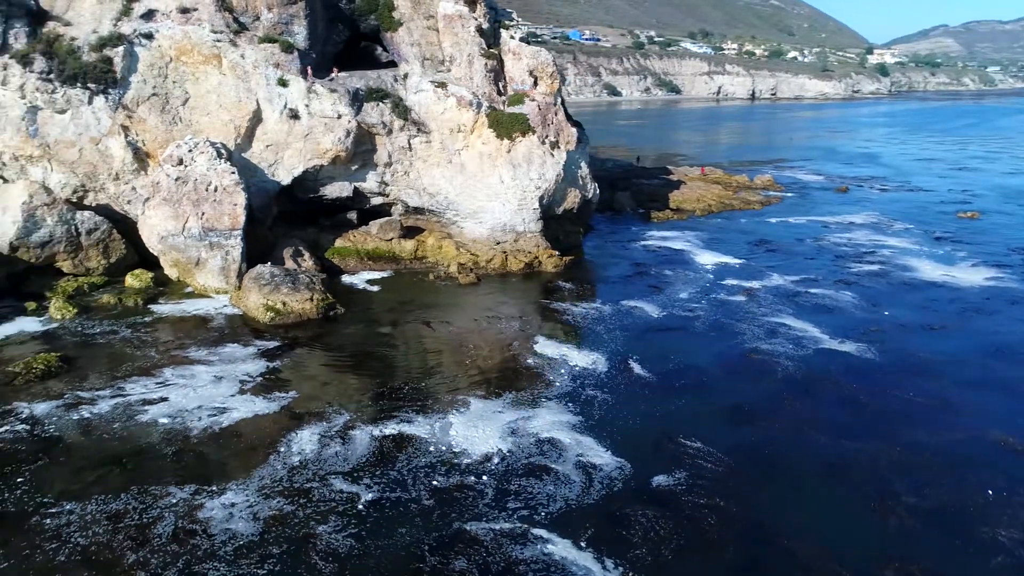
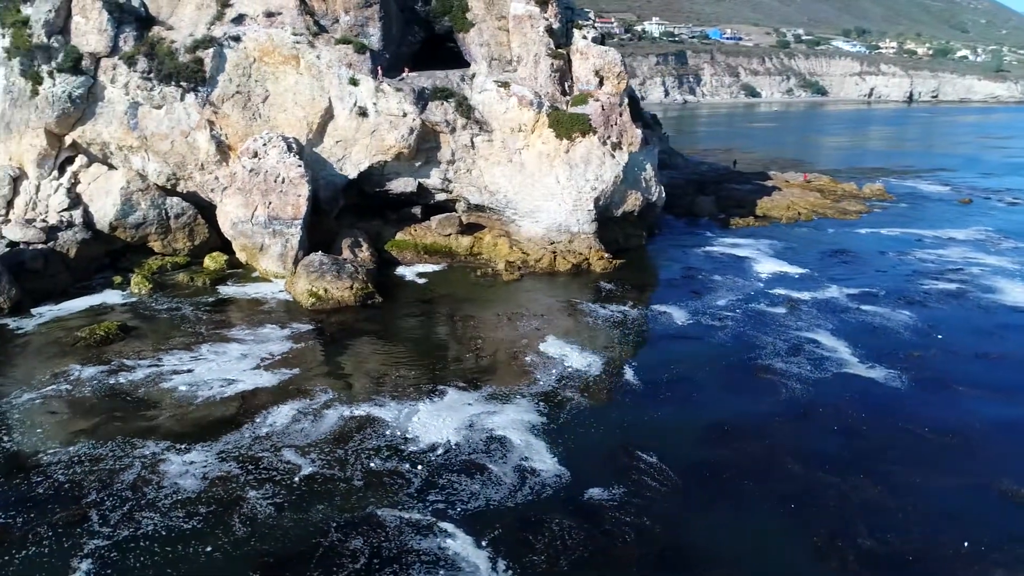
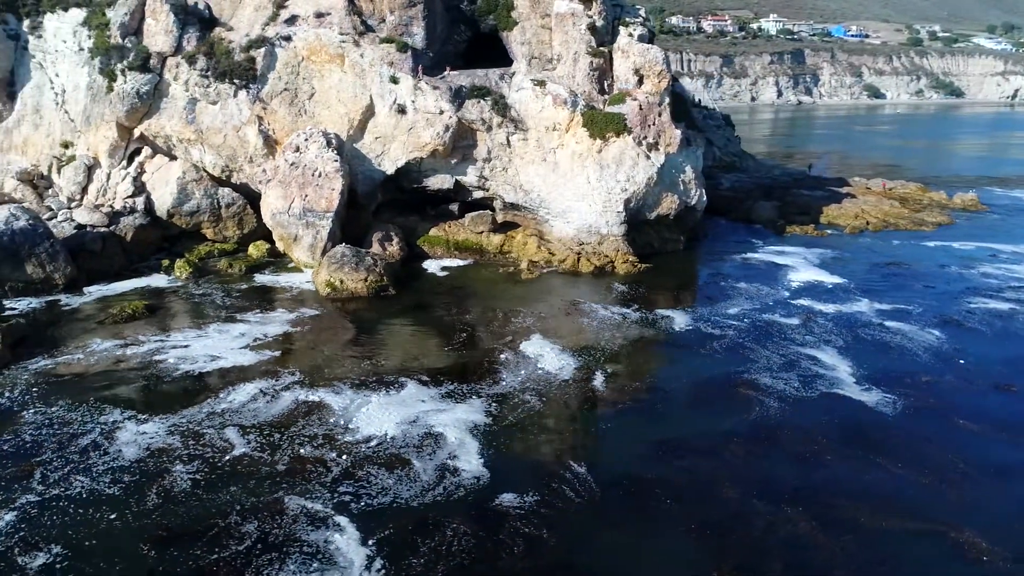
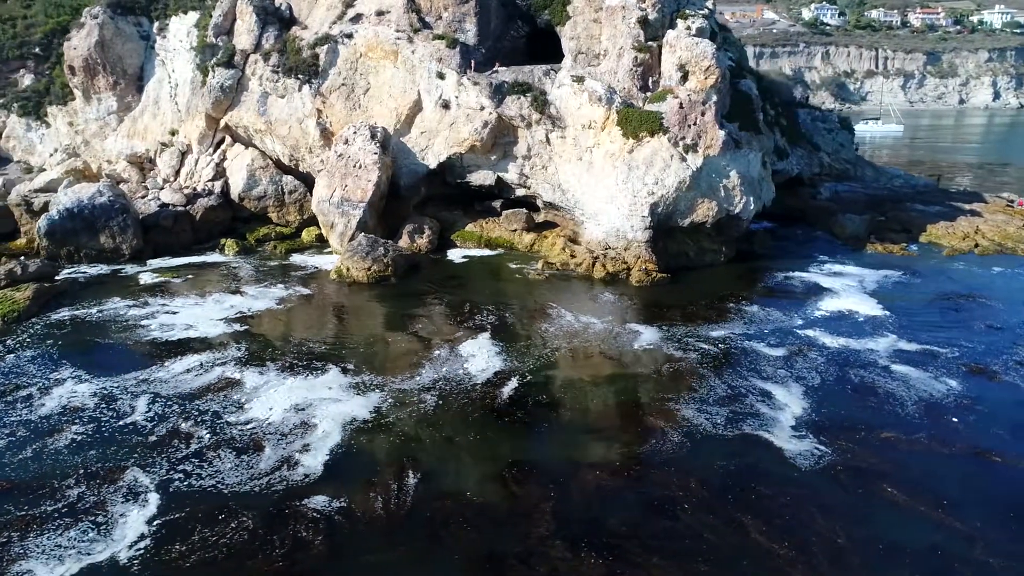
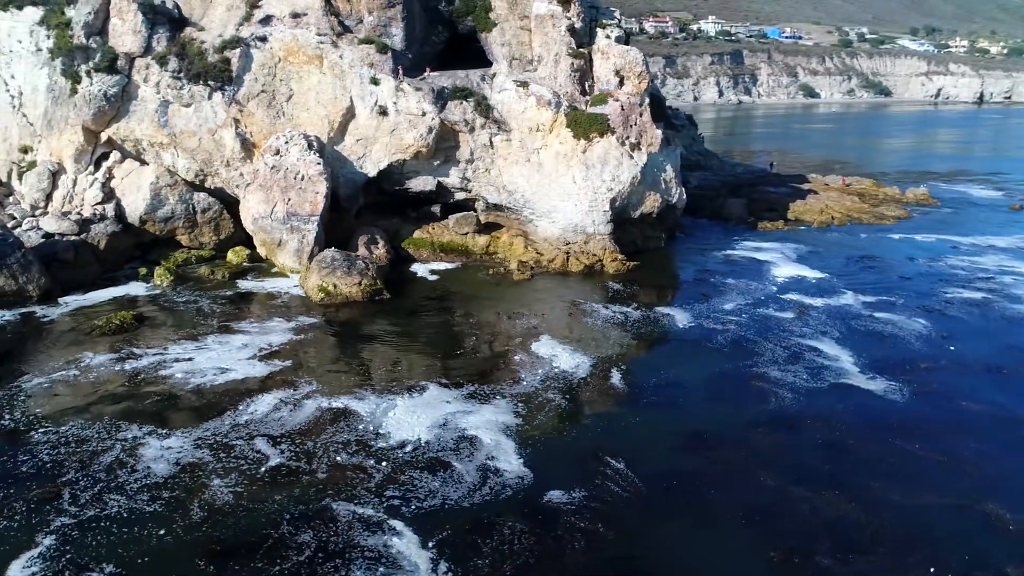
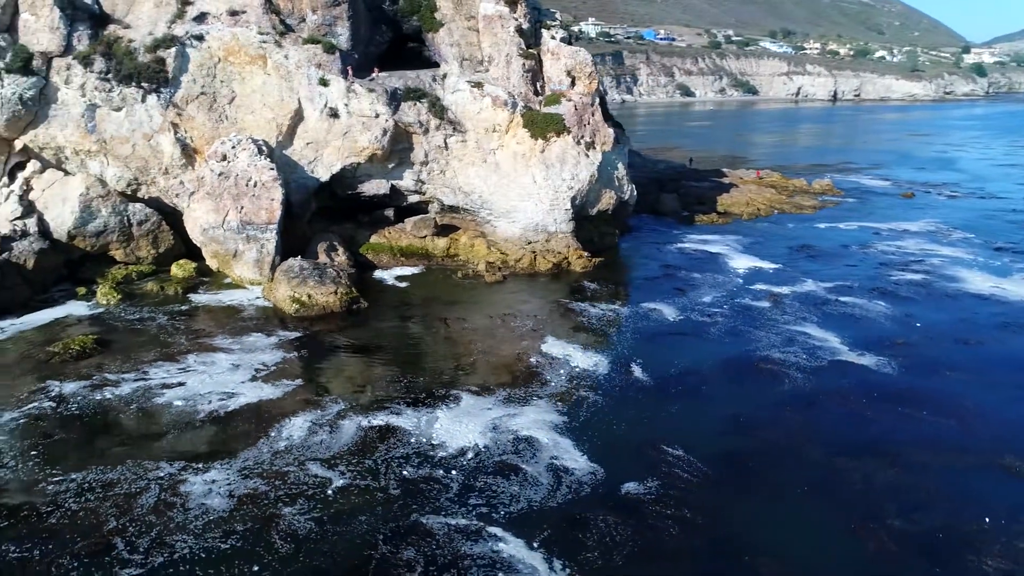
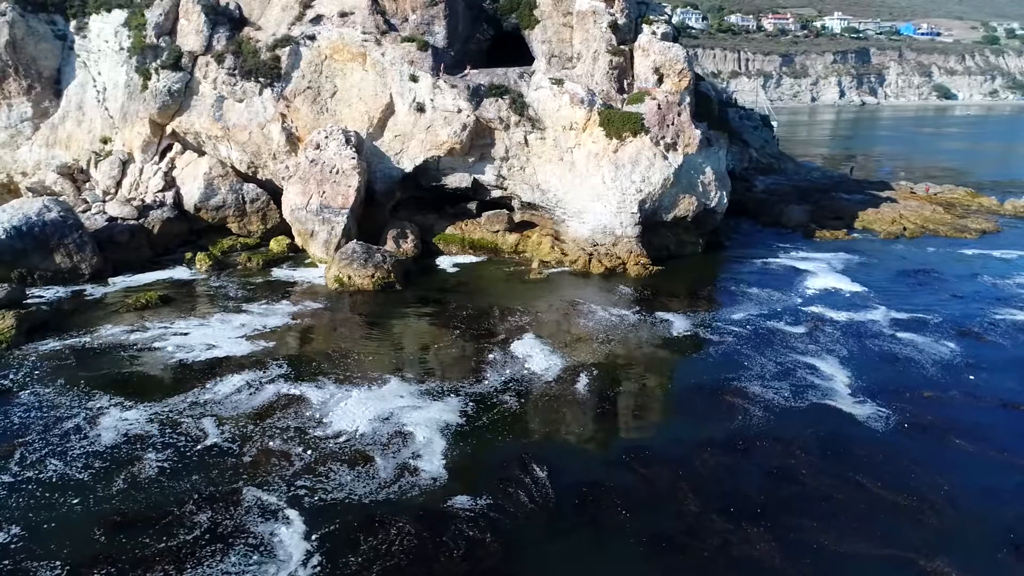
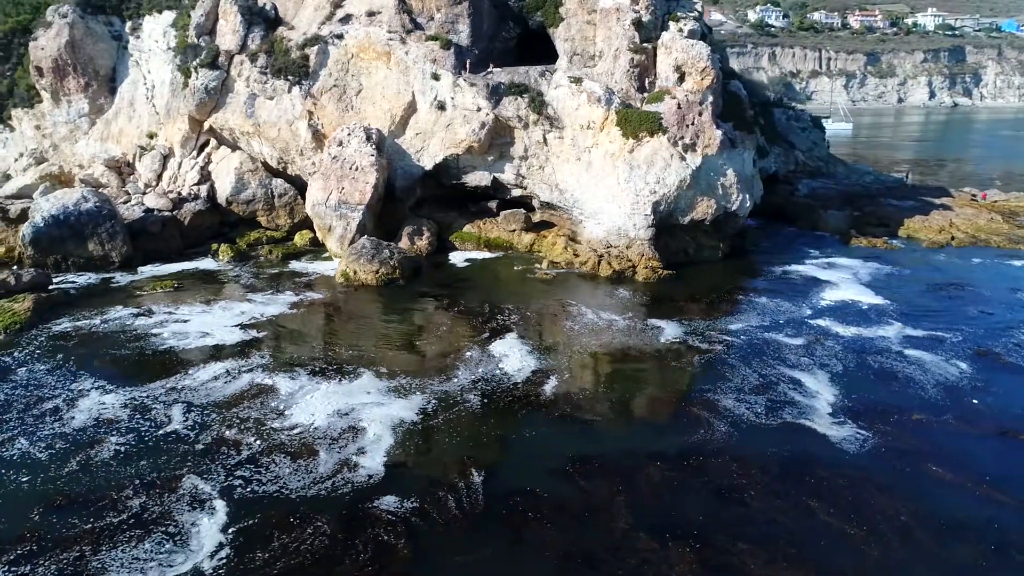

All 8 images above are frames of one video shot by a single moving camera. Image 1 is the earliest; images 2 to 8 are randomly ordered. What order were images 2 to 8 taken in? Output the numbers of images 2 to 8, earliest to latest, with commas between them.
6, 2, 5, 3, 7, 8, 4
